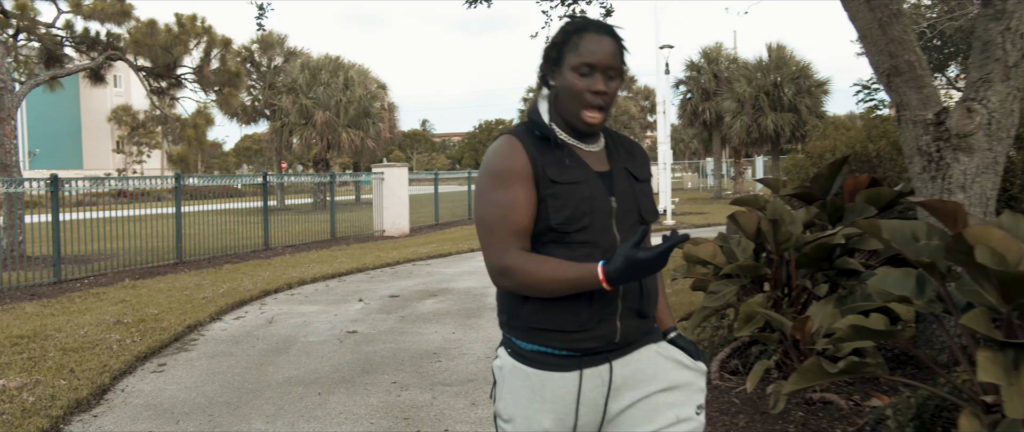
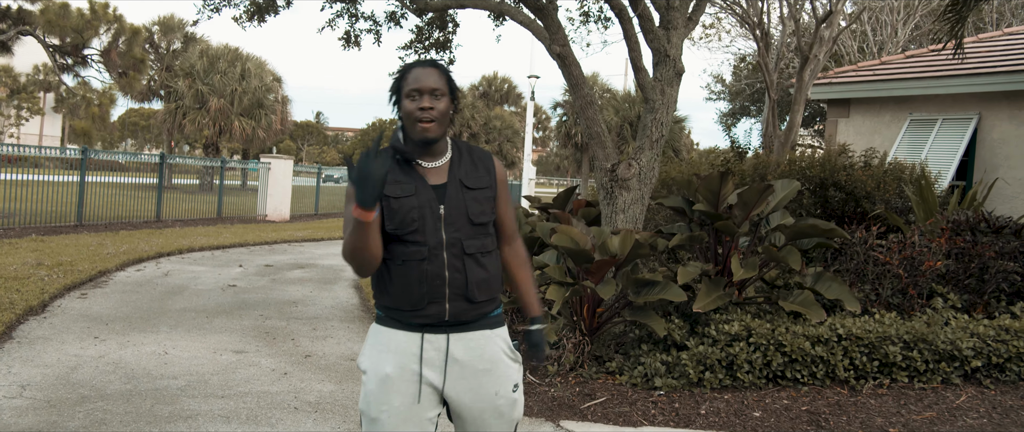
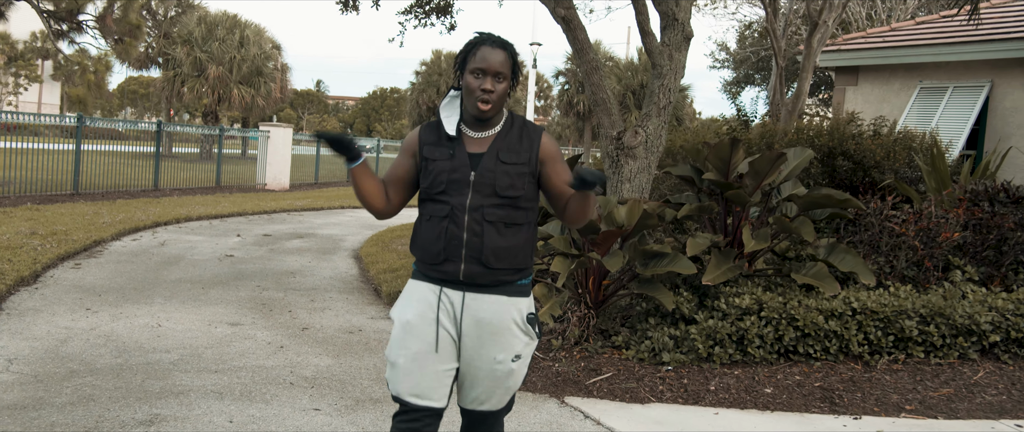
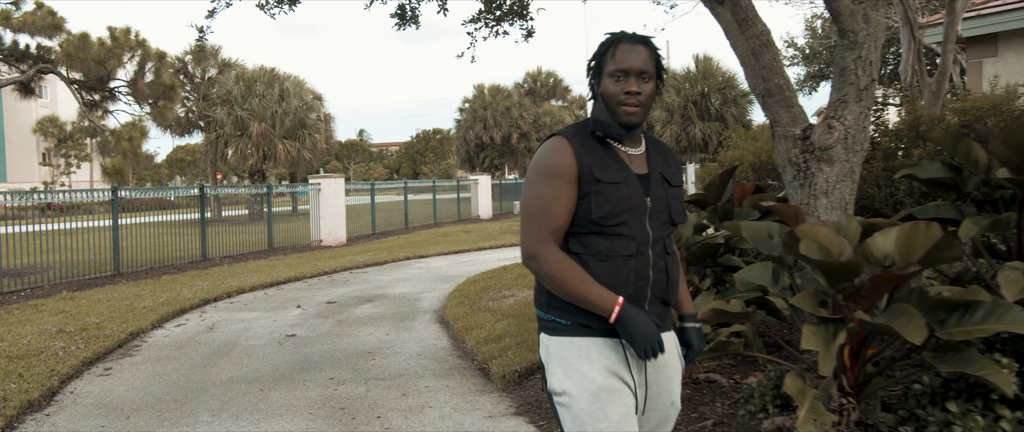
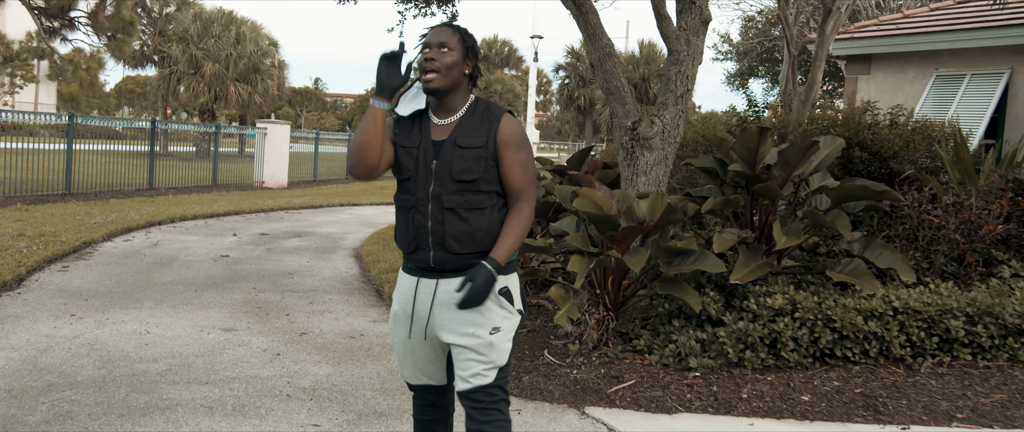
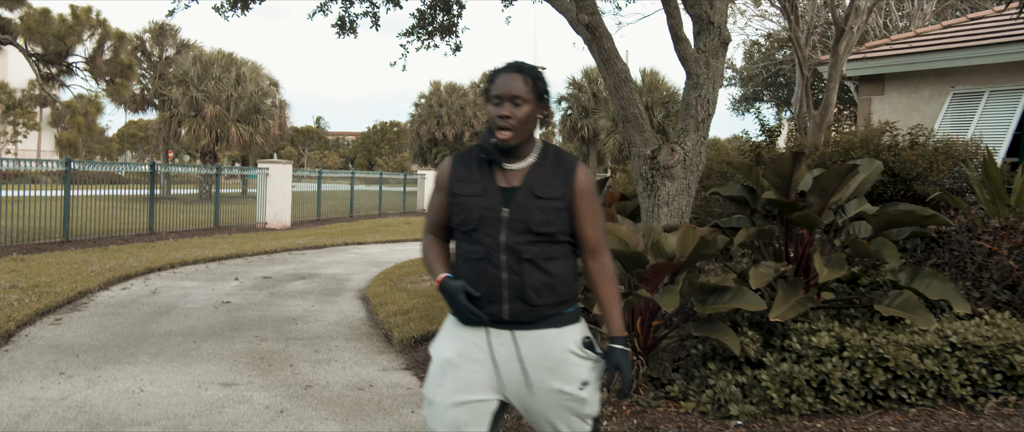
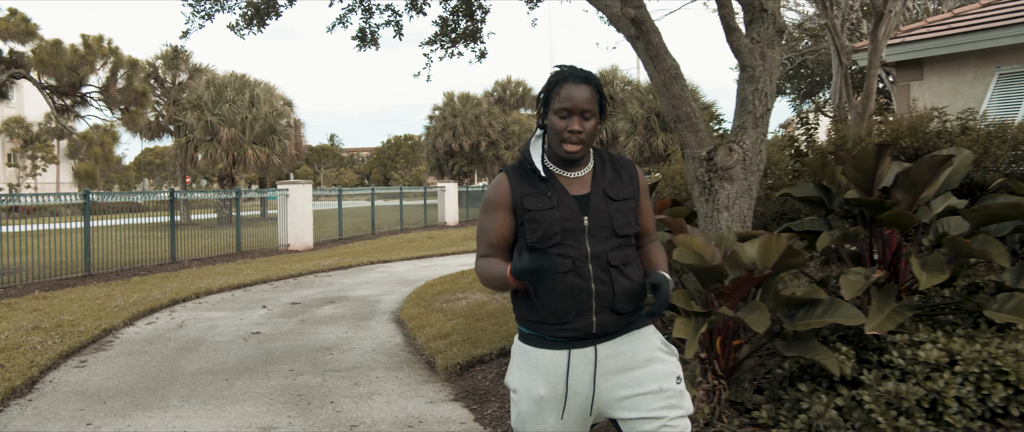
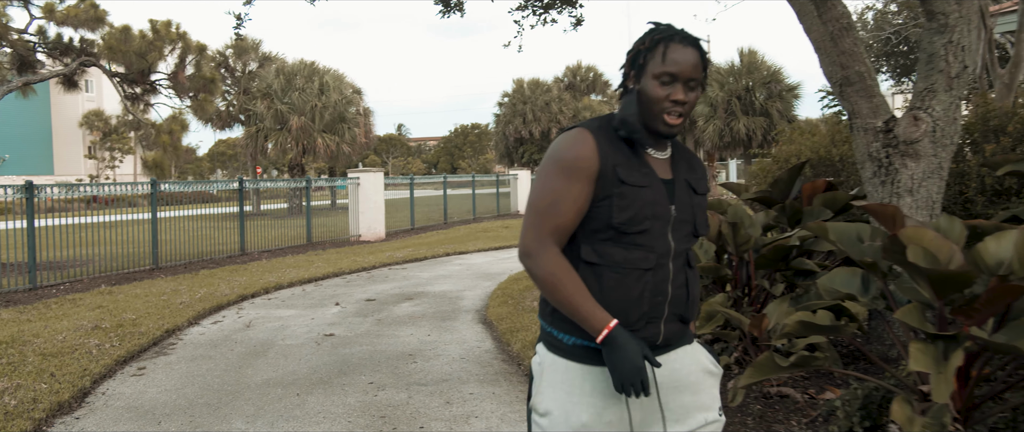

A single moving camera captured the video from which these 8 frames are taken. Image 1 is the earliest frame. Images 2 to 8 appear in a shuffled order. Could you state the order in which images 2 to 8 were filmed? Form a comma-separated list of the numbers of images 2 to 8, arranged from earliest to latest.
8, 4, 7, 6, 5, 3, 2
